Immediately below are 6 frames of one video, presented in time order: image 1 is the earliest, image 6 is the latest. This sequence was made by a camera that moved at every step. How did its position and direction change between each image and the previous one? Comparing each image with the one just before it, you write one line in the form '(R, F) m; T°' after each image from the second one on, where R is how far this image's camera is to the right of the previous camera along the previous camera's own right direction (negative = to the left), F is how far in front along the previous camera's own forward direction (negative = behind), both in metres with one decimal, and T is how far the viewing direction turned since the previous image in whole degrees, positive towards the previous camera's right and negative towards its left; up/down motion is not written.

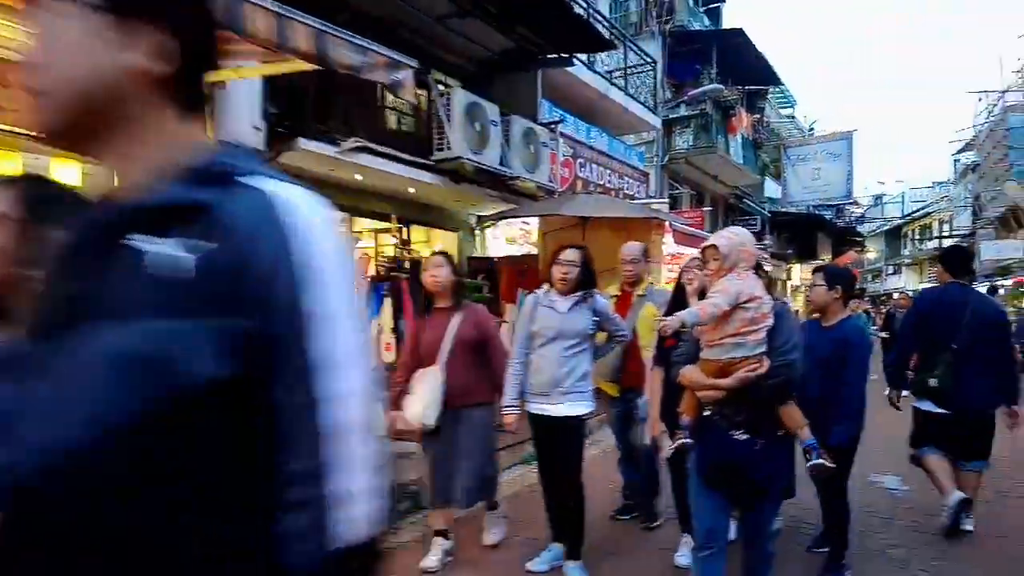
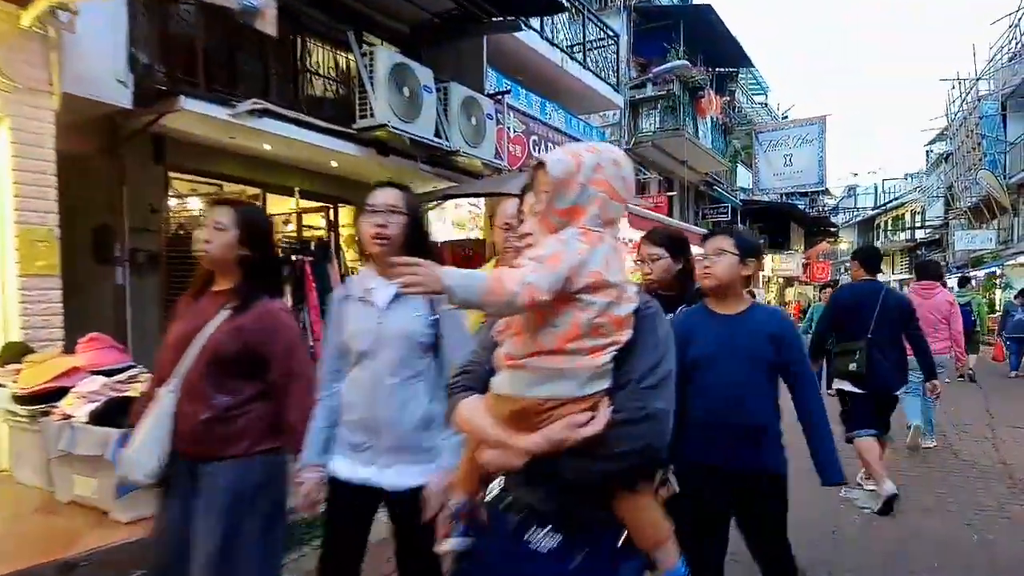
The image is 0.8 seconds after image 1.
(+0.5, +0.9) m; +2°
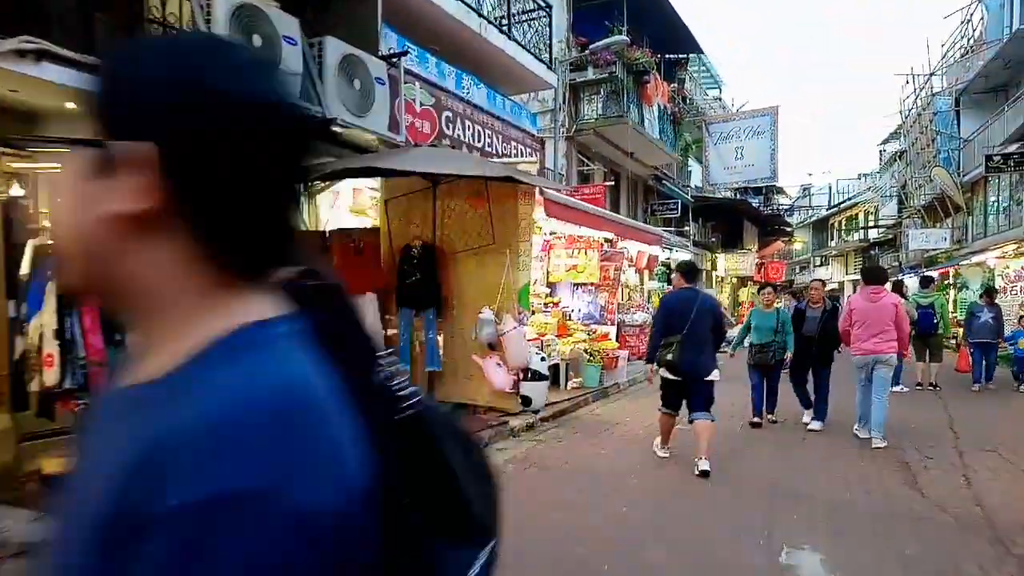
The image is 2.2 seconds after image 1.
(+0.7, +1.4) m; +3°
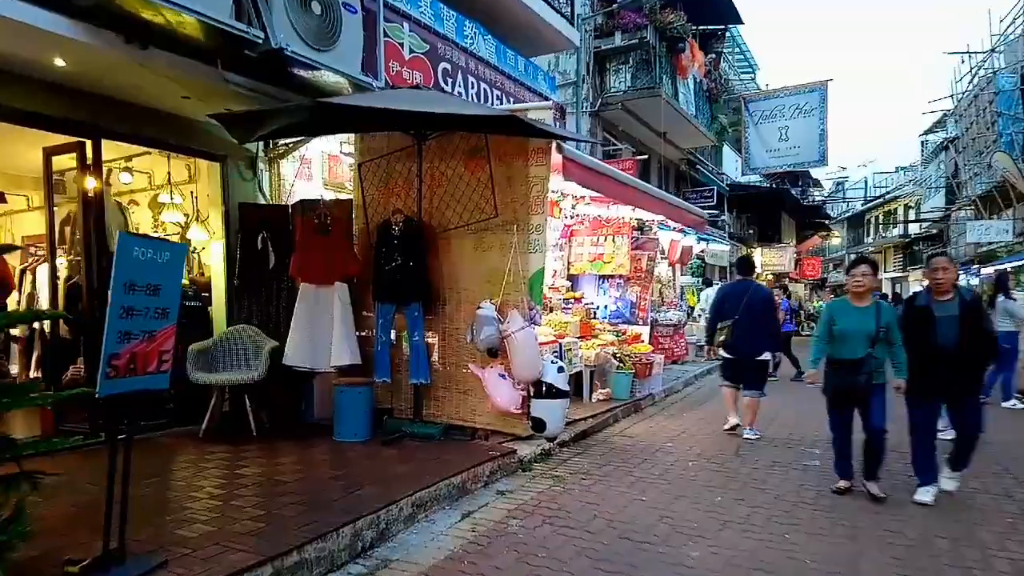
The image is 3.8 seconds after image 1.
(+0.1, +1.8) m; -2°
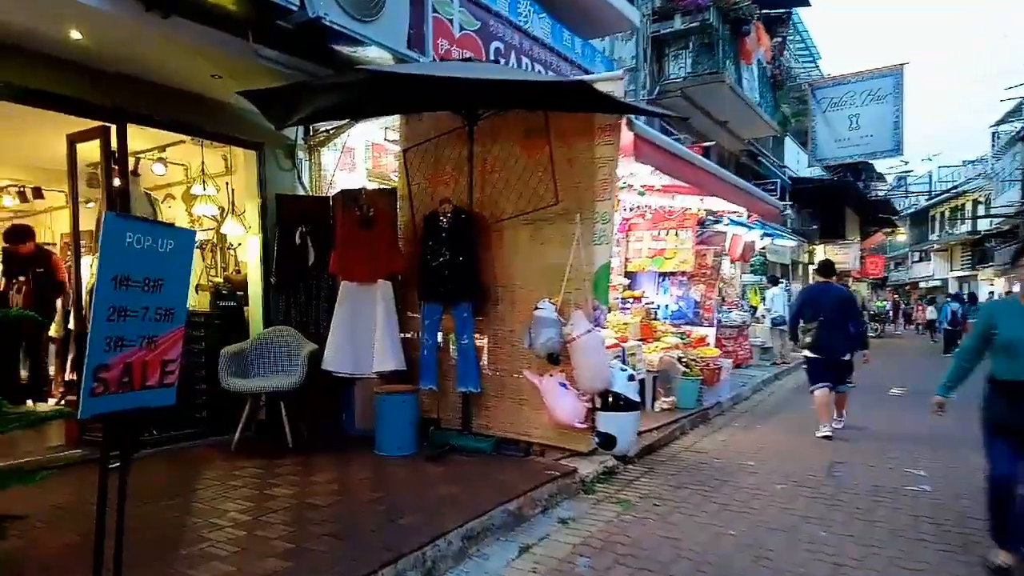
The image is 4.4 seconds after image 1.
(-0.1, +0.6) m; -4°
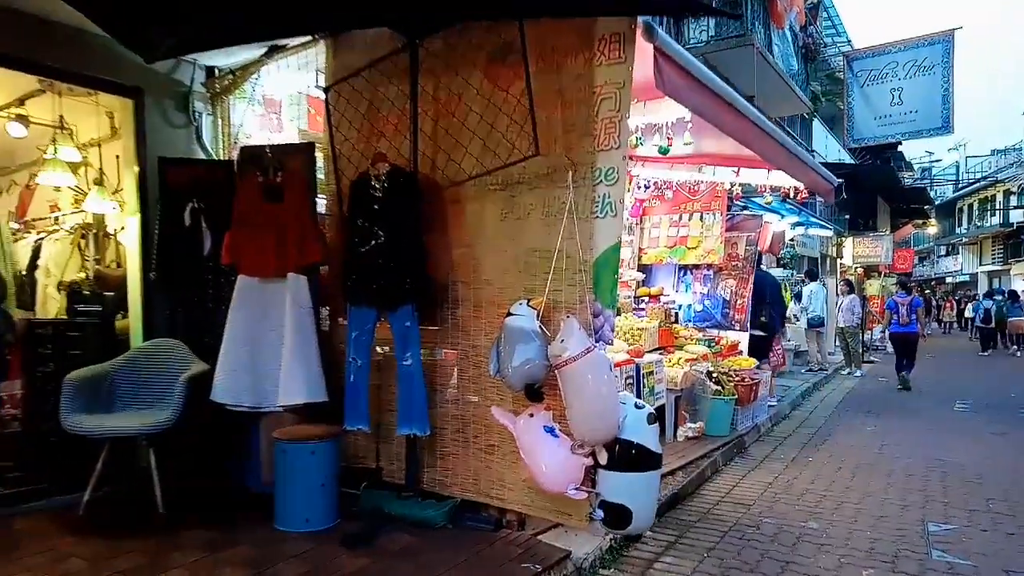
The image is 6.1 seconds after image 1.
(+0.3, +1.7) m; -1°
